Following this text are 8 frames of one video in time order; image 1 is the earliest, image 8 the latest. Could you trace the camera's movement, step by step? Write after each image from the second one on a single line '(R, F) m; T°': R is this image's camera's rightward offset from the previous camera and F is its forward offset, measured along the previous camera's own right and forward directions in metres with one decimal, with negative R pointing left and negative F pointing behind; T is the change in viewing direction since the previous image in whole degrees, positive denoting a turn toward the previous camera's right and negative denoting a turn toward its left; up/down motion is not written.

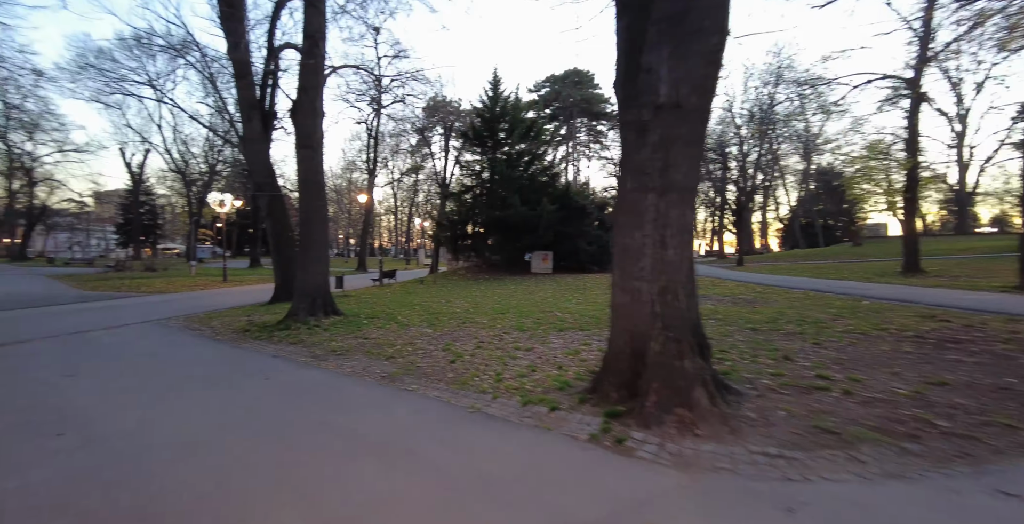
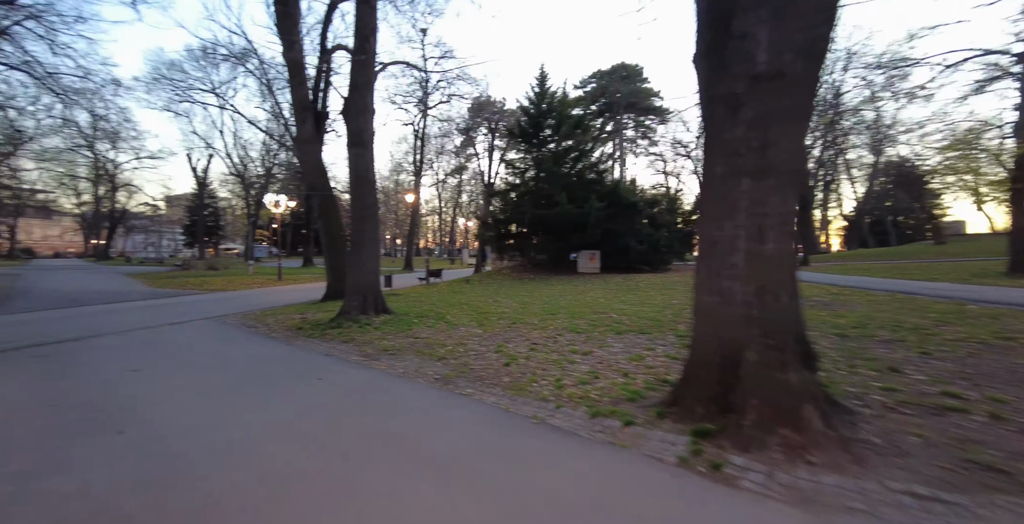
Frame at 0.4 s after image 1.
(-0.3, +0.5) m; -6°
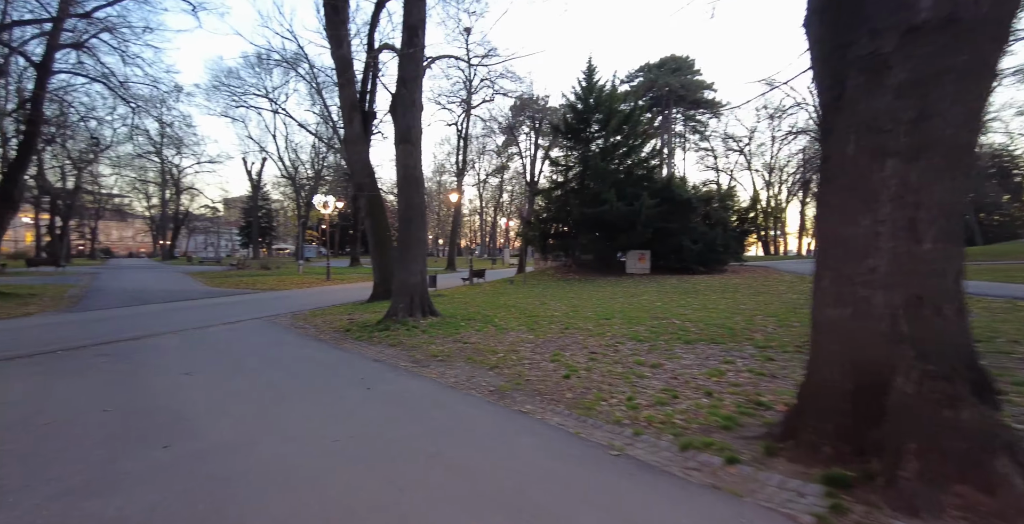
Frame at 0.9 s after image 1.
(-0.4, +0.6) m; -6°
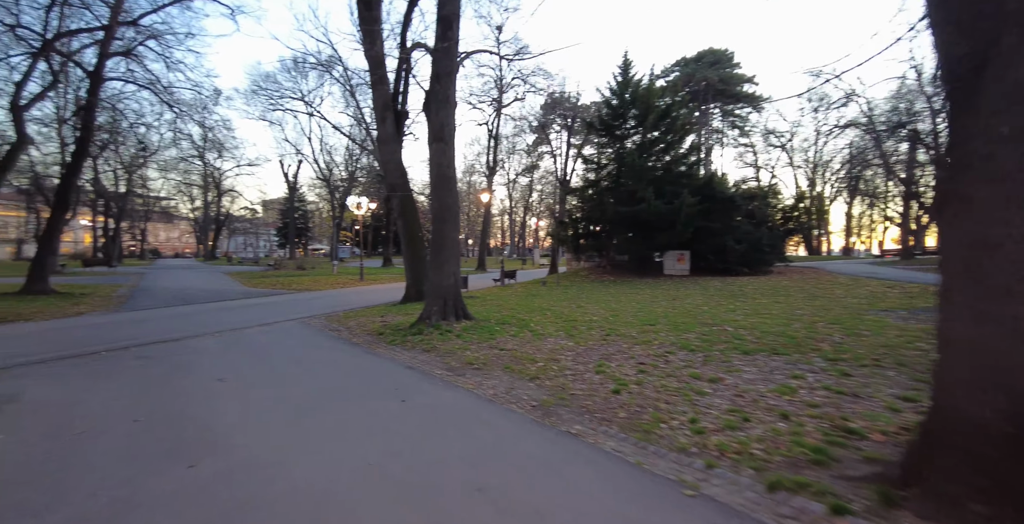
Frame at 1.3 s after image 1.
(-0.2, +0.5) m; -4°
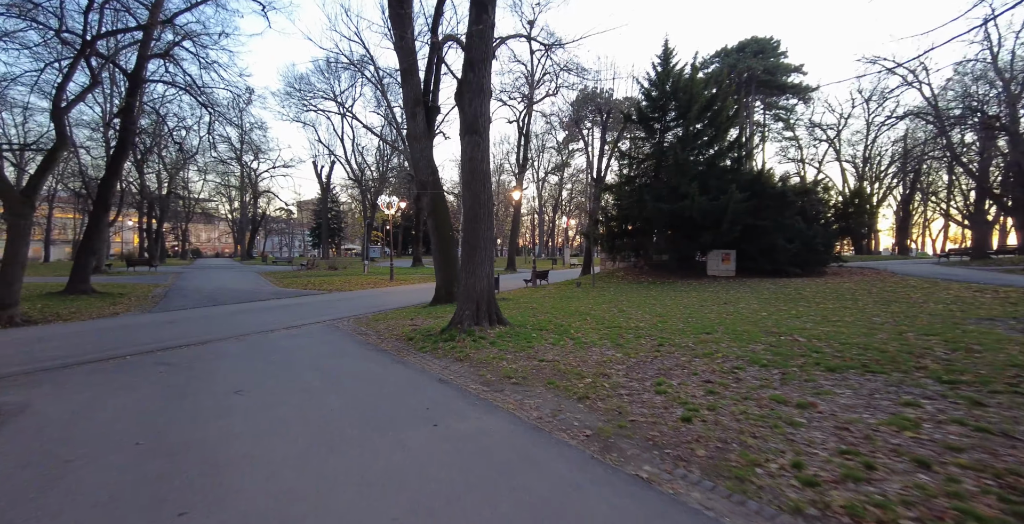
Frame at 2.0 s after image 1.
(-0.3, +0.8) m; -4°
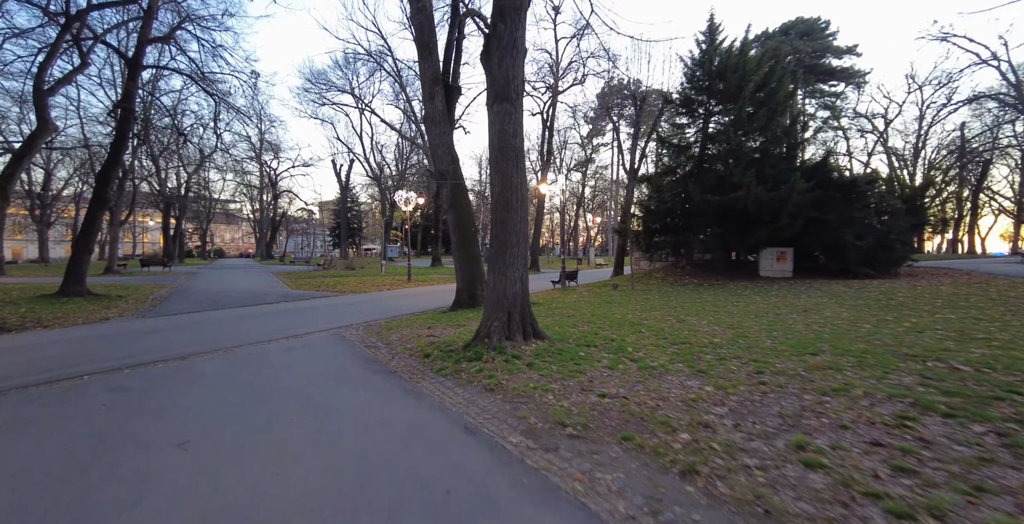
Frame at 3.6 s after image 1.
(-0.4, +1.9) m; -3°
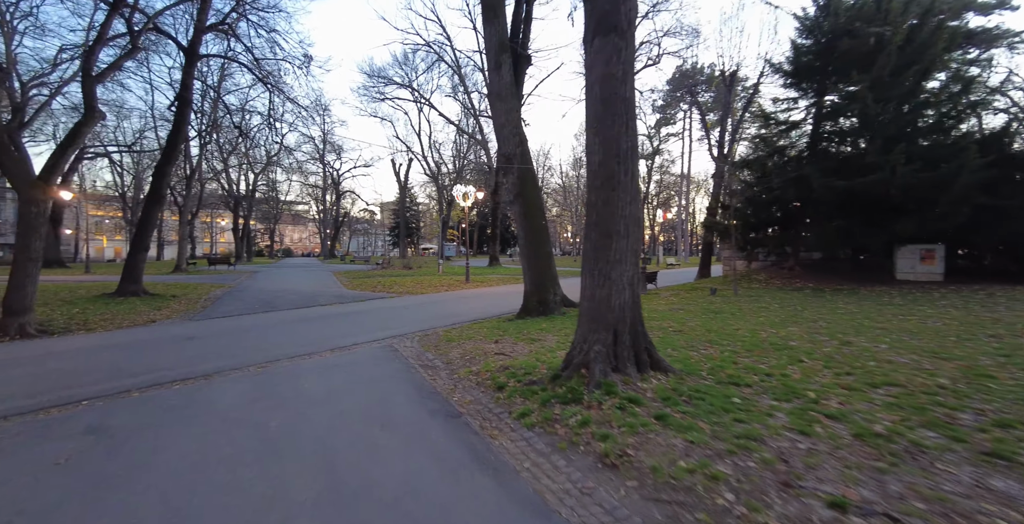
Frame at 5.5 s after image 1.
(-0.8, +2.2) m; -8°
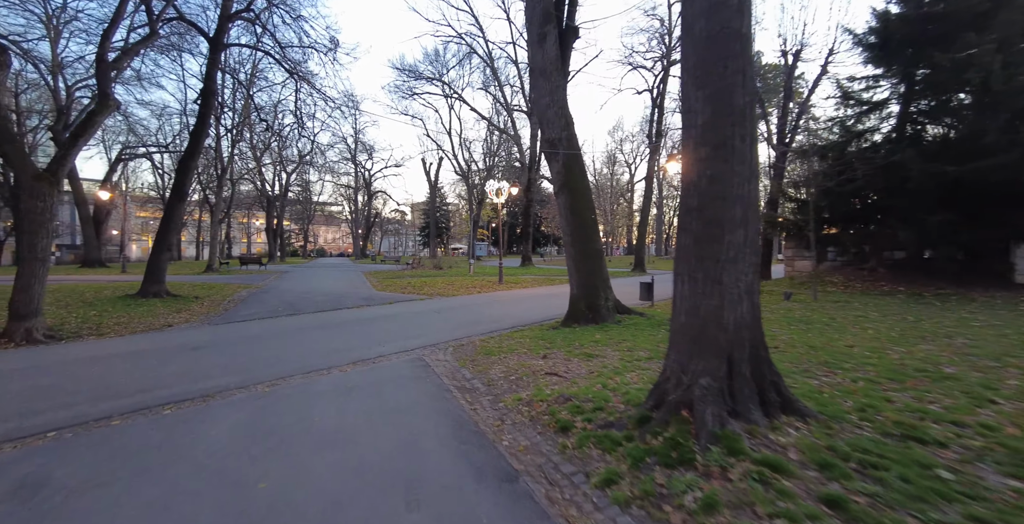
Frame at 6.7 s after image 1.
(-0.4, +1.4) m; -4°
